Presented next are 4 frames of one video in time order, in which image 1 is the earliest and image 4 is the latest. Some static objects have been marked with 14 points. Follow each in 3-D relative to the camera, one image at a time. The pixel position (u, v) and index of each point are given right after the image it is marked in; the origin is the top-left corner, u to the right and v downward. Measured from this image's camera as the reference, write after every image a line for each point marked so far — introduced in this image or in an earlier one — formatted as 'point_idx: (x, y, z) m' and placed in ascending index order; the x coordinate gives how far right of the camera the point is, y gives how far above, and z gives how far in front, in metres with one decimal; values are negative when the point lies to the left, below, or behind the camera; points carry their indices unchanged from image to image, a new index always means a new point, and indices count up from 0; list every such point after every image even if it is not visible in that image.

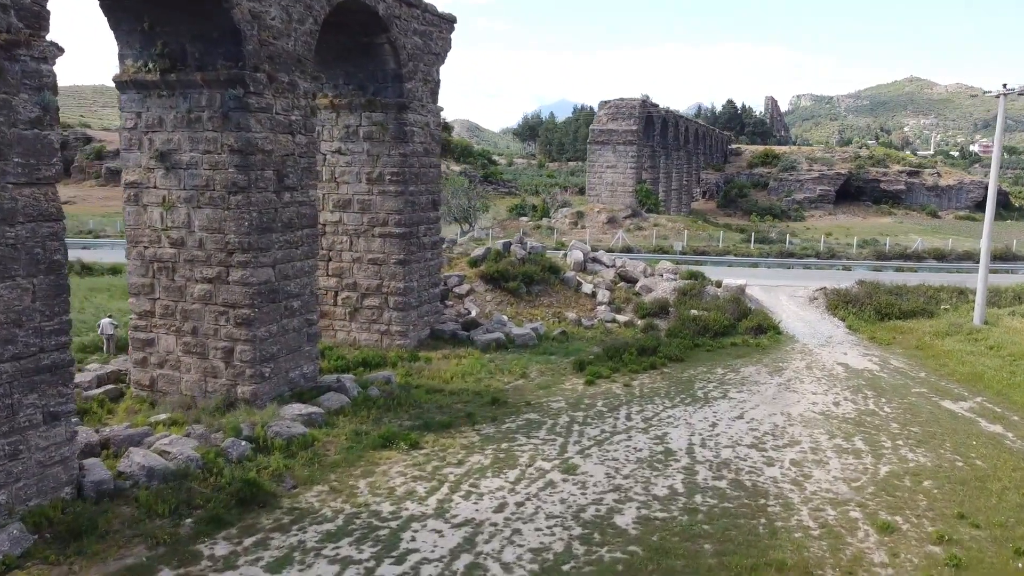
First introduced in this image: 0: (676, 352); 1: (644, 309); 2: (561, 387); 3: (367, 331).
0: (+2.2, -0.9, +11.4) m
1: (+2.1, -0.4, +13.2) m
2: (+0.6, -1.2, +9.9) m
3: (-2.0, -0.6, +11.5) m
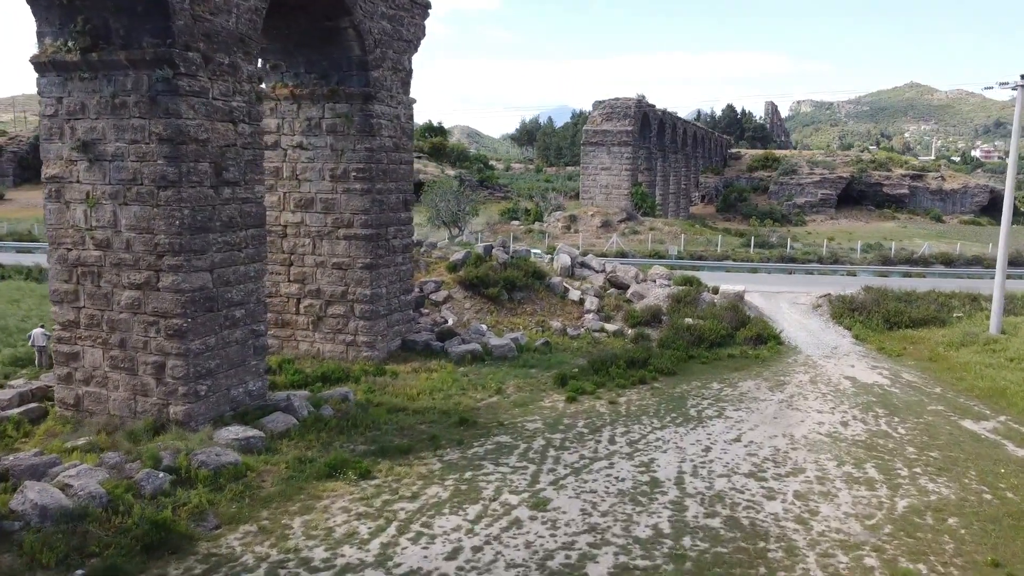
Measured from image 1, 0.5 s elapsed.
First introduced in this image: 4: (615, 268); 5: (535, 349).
0: (+1.9, -1.0, +10.5) m
1: (+1.8, -0.4, +12.3) m
2: (+0.3, -1.2, +8.9) m
3: (-2.2, -0.7, +10.5) m
4: (+1.7, +0.3, +14.0) m
5: (+0.3, -0.8, +11.0) m
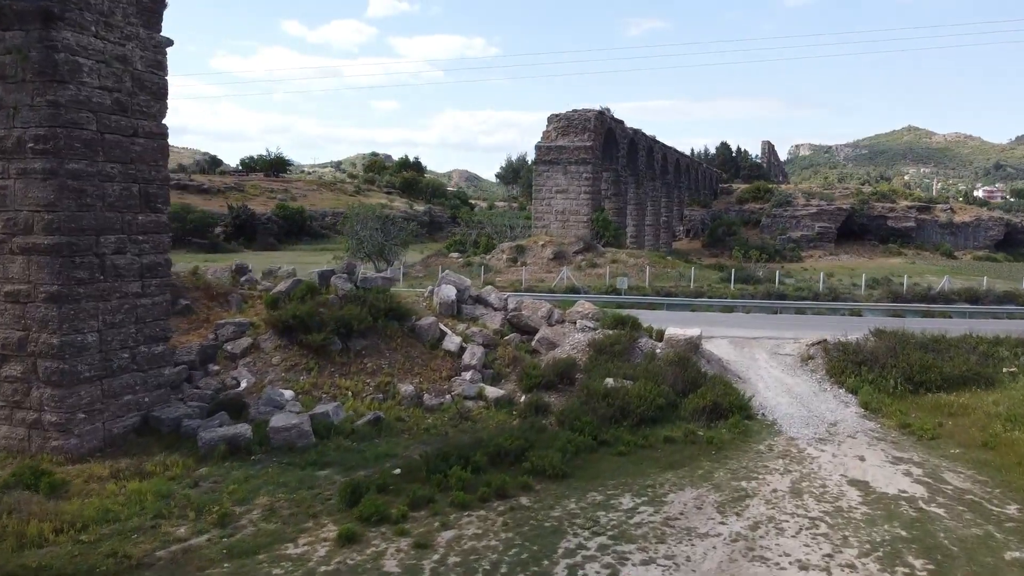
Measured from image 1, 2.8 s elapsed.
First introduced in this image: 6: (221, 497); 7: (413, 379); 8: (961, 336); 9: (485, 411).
0: (+0.3, -1.3, +6.4) m
1: (+0.2, -0.9, +8.2) m
2: (-1.3, -1.5, +4.8) m
3: (-3.8, -1.0, +6.4) m
4: (+0.1, -0.2, +10.0) m
5: (-1.3, -1.2, +6.8) m
6: (-1.9, -1.3, +5.5) m
7: (-0.9, -0.9, +8.1) m
8: (+5.5, -0.6, +10.4) m
9: (-0.2, -1.1, +7.7) m
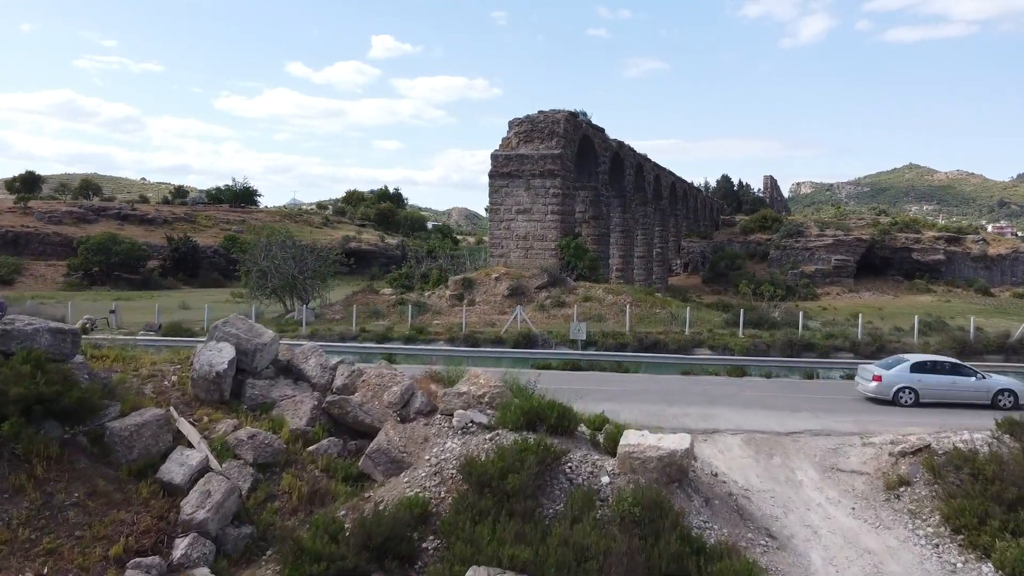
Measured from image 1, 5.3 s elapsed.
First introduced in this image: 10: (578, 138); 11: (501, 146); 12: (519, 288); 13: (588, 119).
0: (-0.7, -1.5, +1.8) m
1: (-0.9, -1.2, +3.7) m
2: (-2.4, -1.6, +0.2) m
3: (-4.9, -1.3, +1.9) m
4: (-1.0, -0.6, +5.5) m
5: (-2.4, -1.4, +2.3) m
6: (-2.9, -1.5, +0.9) m
7: (-2.0, -1.2, +3.5) m
8: (+4.5, -1.0, +5.9) m
9: (-1.3, -1.4, +3.1) m
10: (+1.4, +3.3, +18.4) m
11: (-0.2, +3.0, +18.1) m
12: (+0.2, 0.0, +16.0) m
13: (+1.7, +3.8, +18.9) m
